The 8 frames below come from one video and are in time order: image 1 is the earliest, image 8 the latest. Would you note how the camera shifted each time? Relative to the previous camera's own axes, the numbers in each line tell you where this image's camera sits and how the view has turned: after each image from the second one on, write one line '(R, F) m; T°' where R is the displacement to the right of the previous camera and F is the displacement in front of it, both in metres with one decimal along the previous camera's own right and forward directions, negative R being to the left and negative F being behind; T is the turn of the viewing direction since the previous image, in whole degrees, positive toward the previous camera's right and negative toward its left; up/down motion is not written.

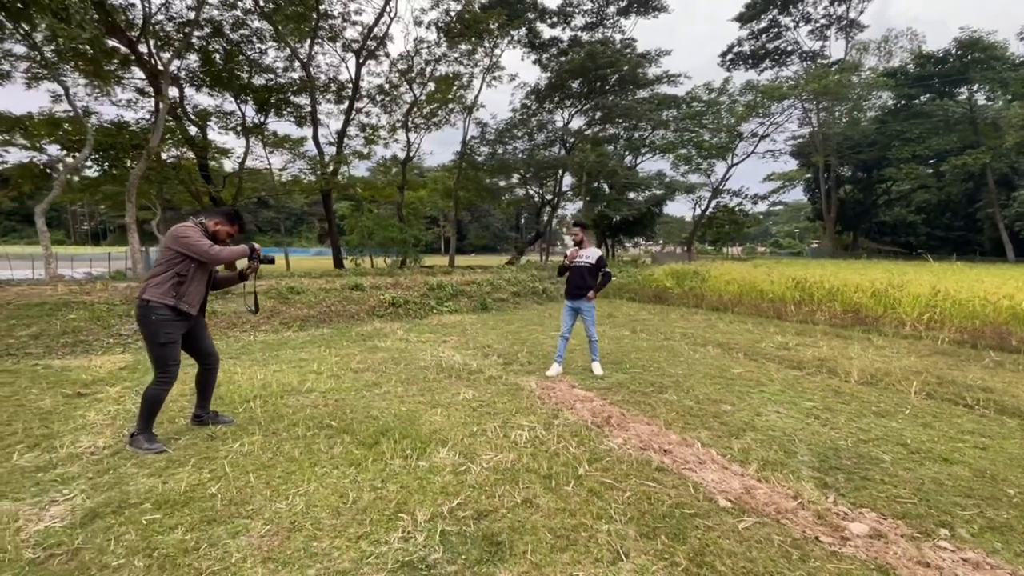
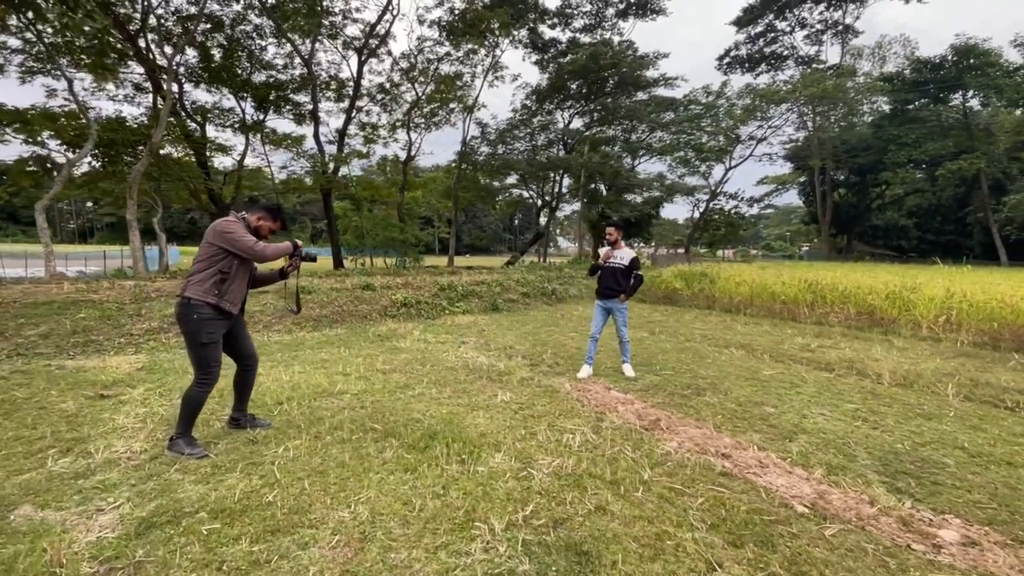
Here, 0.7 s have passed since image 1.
(-0.4, +0.1) m; +1°
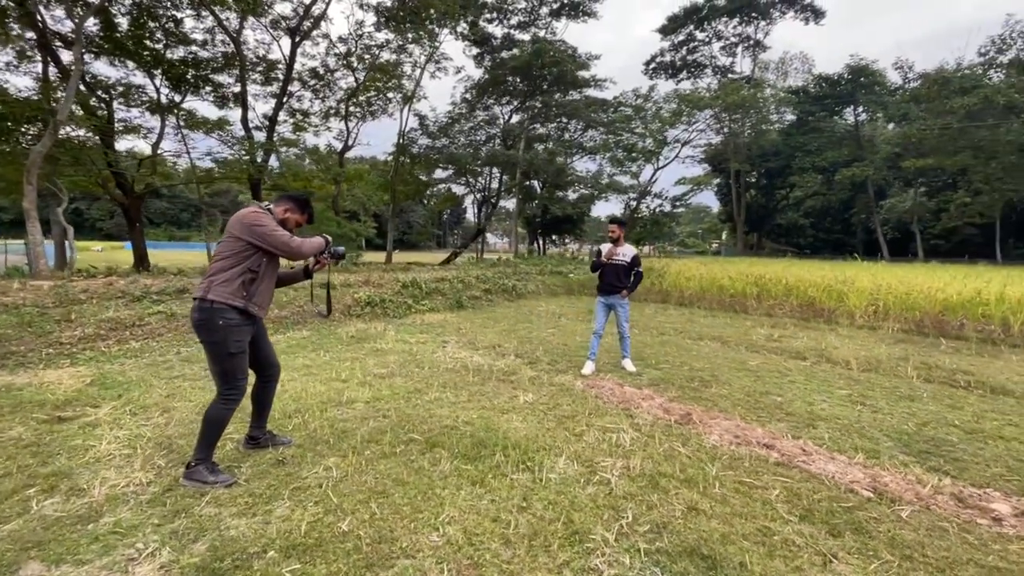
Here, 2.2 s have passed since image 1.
(-0.8, +0.2) m; +9°
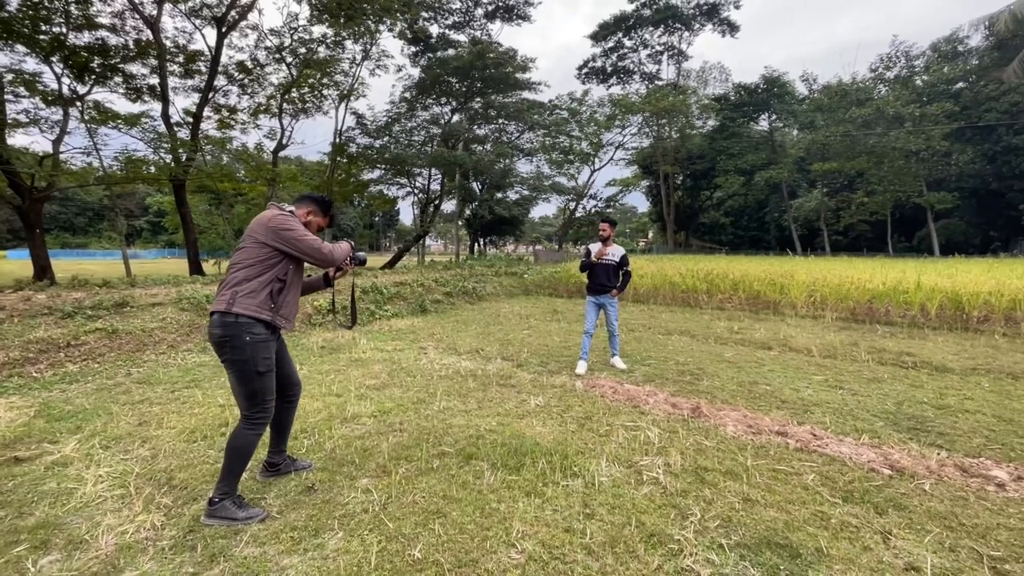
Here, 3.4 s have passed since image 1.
(-0.6, +0.1) m; +8°
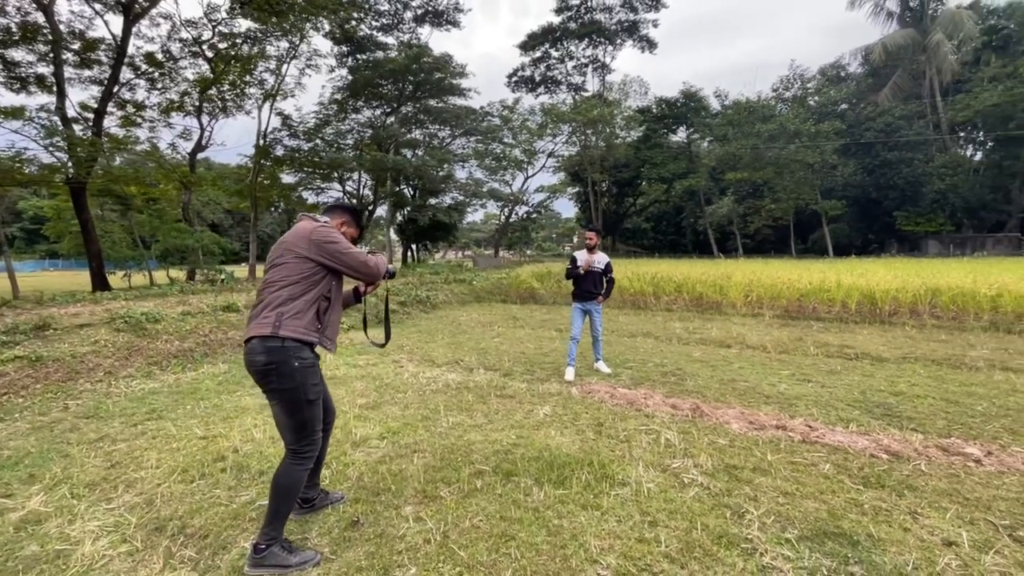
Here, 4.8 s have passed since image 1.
(-0.6, +0.1) m; +9°
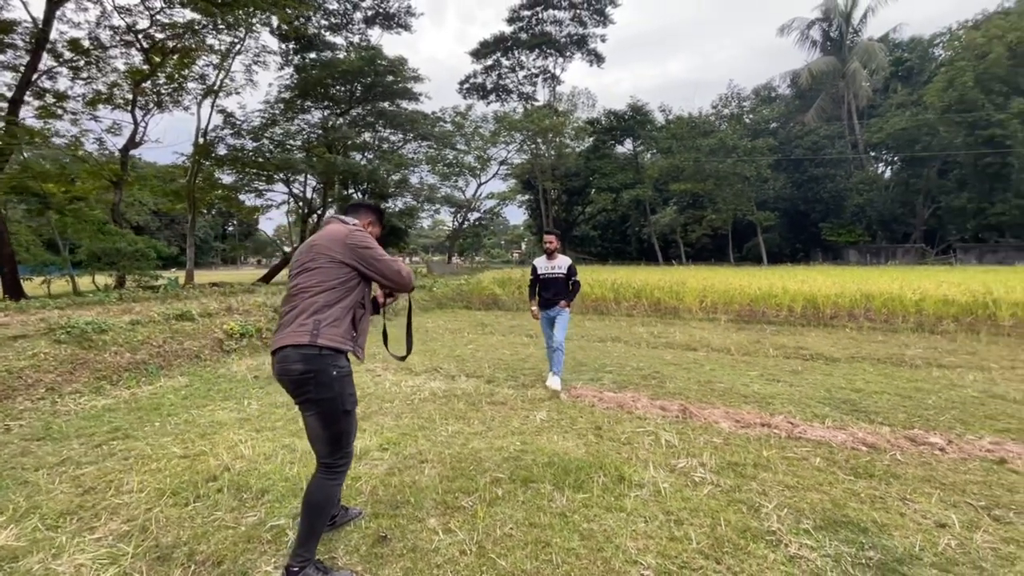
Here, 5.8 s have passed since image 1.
(-0.4, 0.0) m; +6°
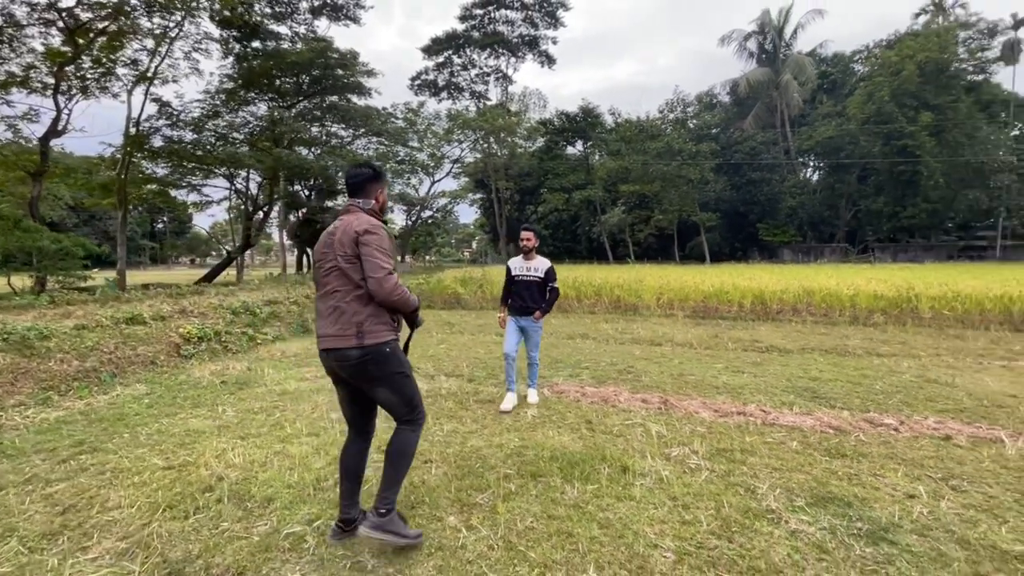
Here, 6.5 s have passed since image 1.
(-0.3, 0.0) m; +6°
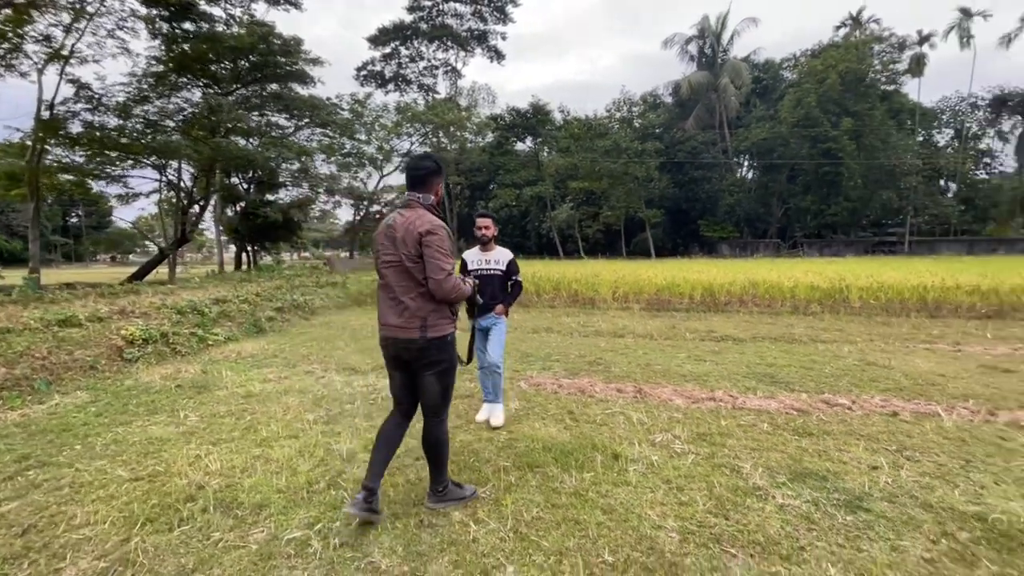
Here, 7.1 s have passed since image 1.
(-0.3, 0.0) m; +6°
